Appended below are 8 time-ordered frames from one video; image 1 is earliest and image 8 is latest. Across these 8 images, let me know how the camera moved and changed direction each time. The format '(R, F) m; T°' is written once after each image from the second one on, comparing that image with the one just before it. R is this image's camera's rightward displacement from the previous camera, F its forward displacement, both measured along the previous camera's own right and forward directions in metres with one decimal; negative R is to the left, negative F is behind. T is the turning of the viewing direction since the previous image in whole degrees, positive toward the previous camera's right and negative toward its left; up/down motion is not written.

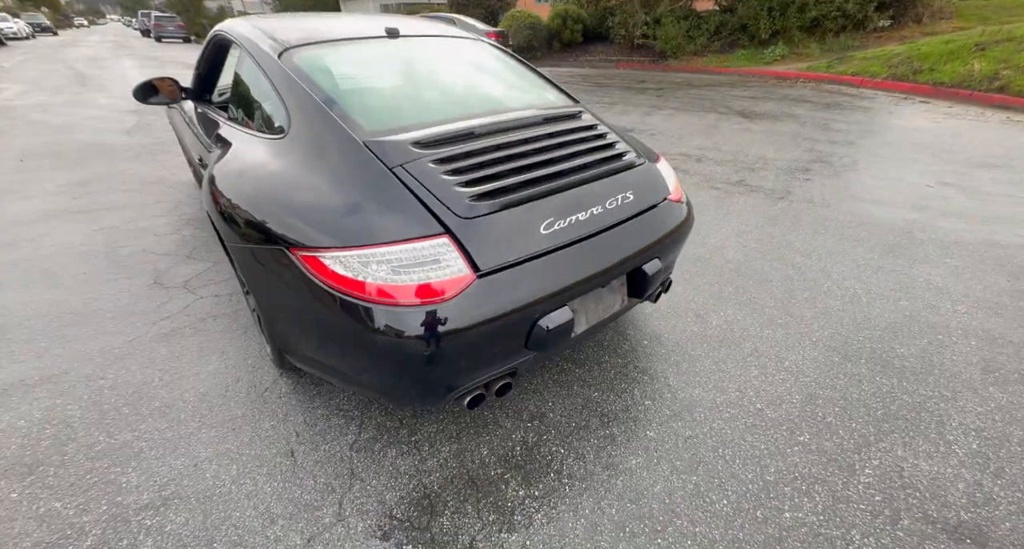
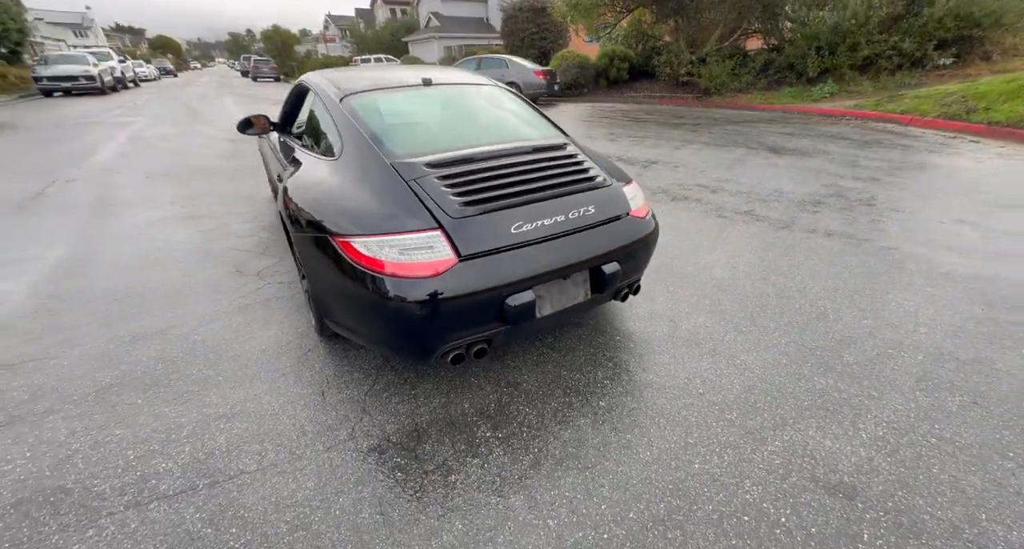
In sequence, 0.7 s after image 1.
(+0.3, -0.5) m; -7°
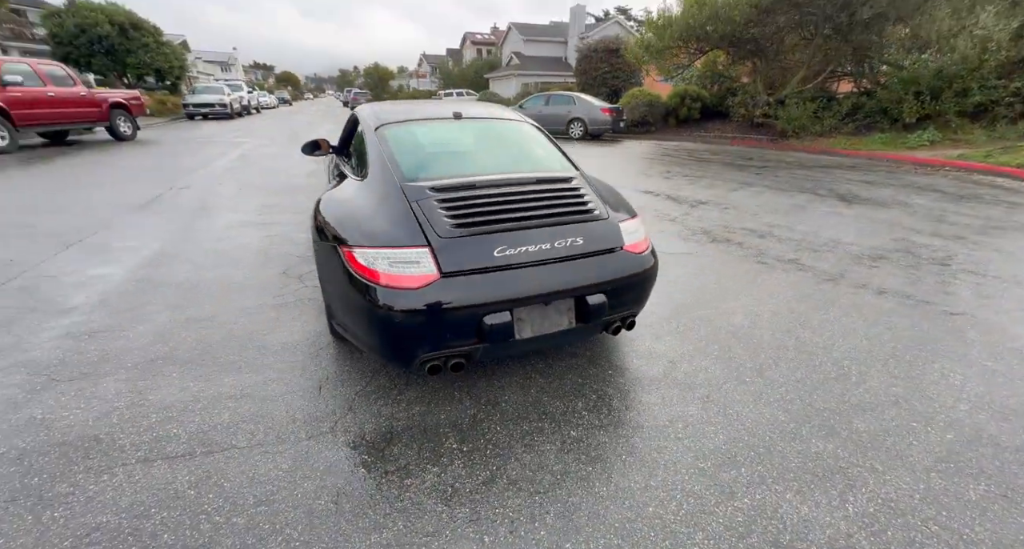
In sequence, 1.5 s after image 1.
(+0.4, -0.1) m; -9°
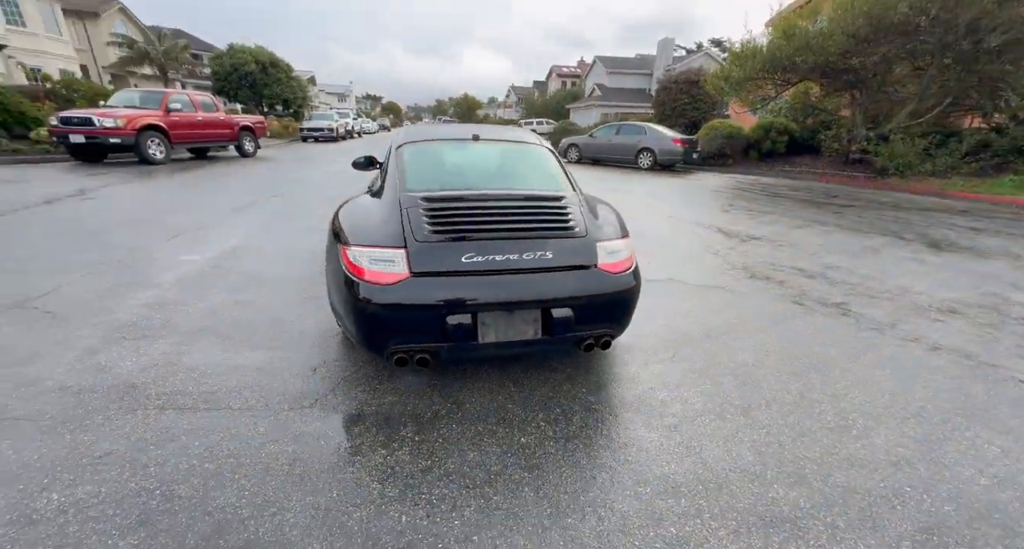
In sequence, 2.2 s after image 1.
(+0.6, -0.1) m; -11°
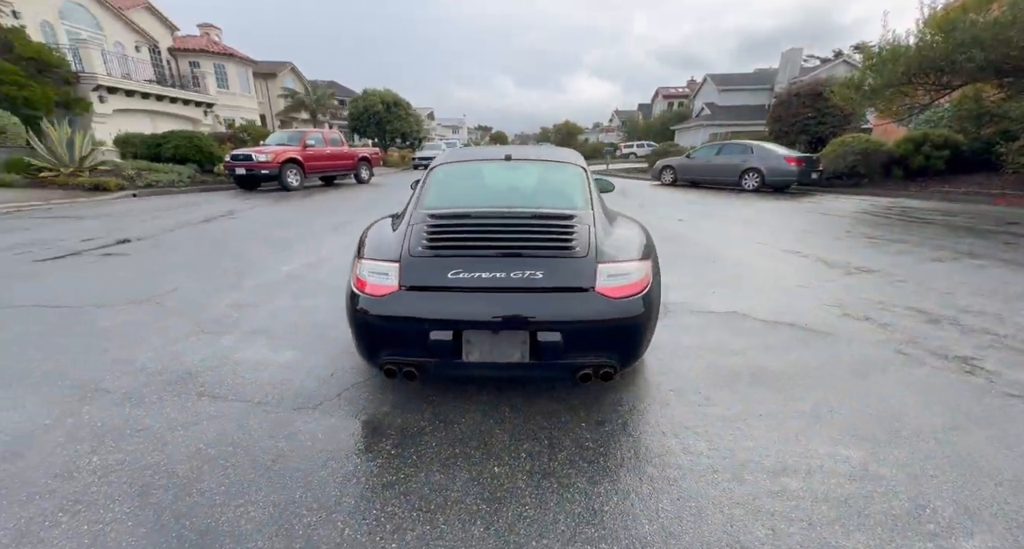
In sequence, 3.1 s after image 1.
(+0.6, +0.2) m; -15°
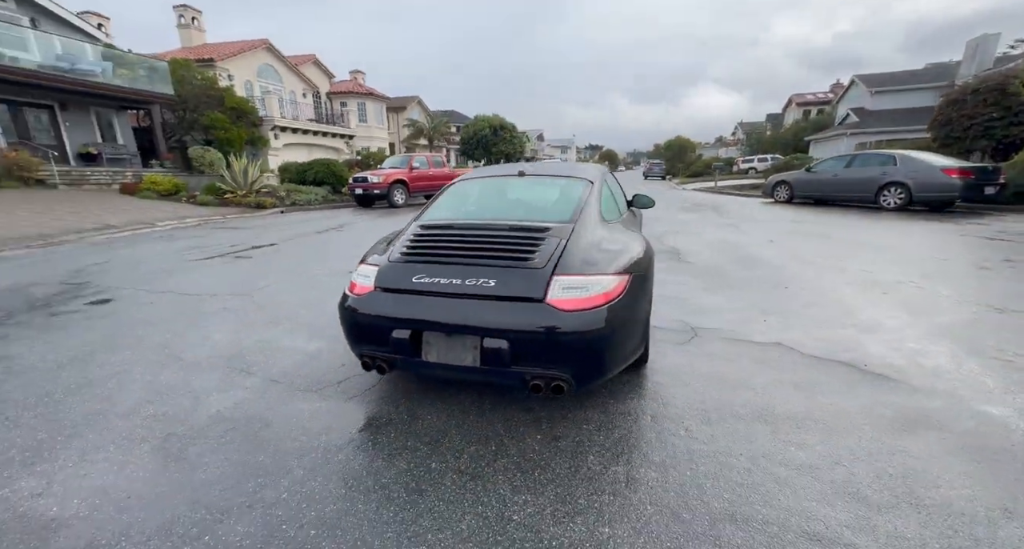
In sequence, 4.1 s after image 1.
(+0.9, +0.1) m; -17°
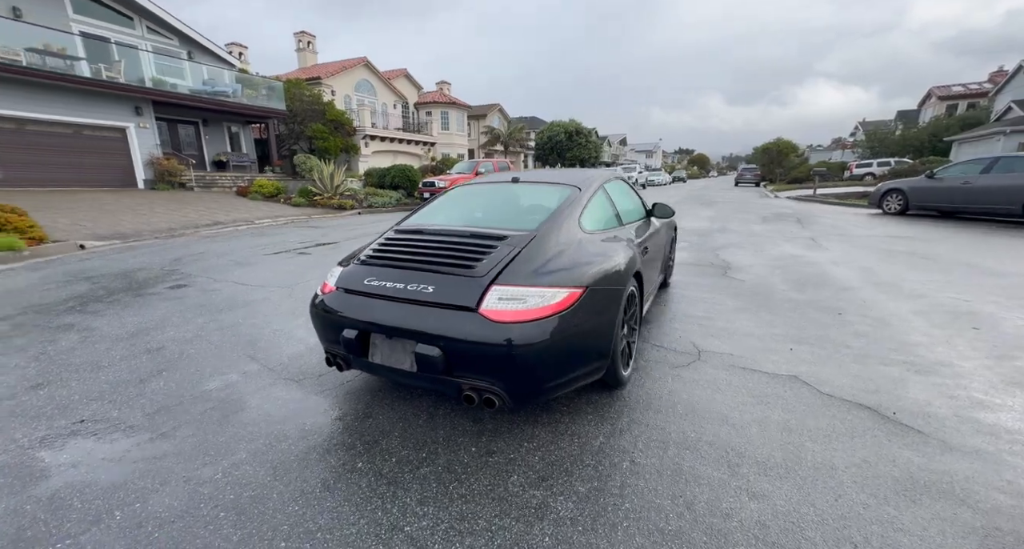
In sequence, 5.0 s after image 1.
(+0.8, +0.2) m; -13°
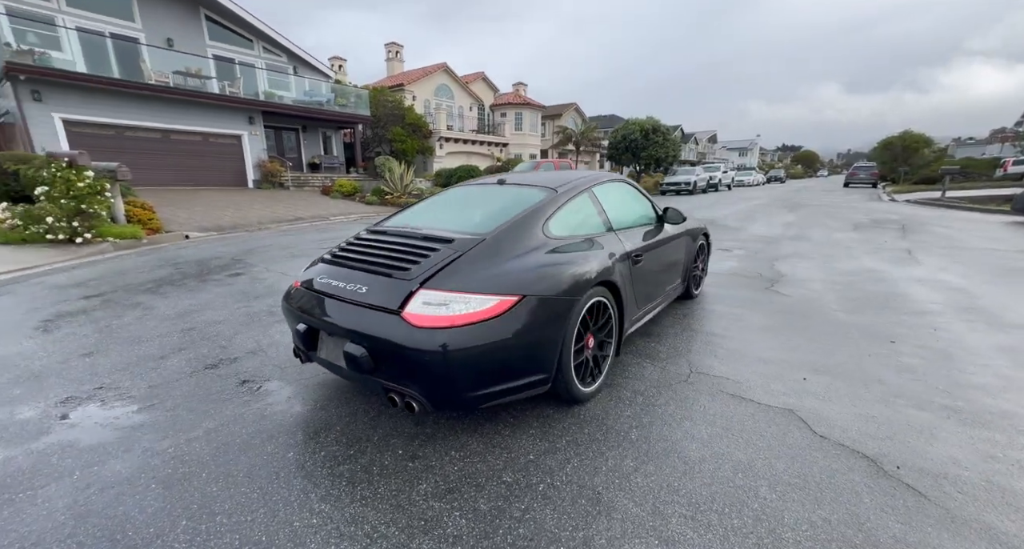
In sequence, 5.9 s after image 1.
(+0.8, +0.3) m; -13°
